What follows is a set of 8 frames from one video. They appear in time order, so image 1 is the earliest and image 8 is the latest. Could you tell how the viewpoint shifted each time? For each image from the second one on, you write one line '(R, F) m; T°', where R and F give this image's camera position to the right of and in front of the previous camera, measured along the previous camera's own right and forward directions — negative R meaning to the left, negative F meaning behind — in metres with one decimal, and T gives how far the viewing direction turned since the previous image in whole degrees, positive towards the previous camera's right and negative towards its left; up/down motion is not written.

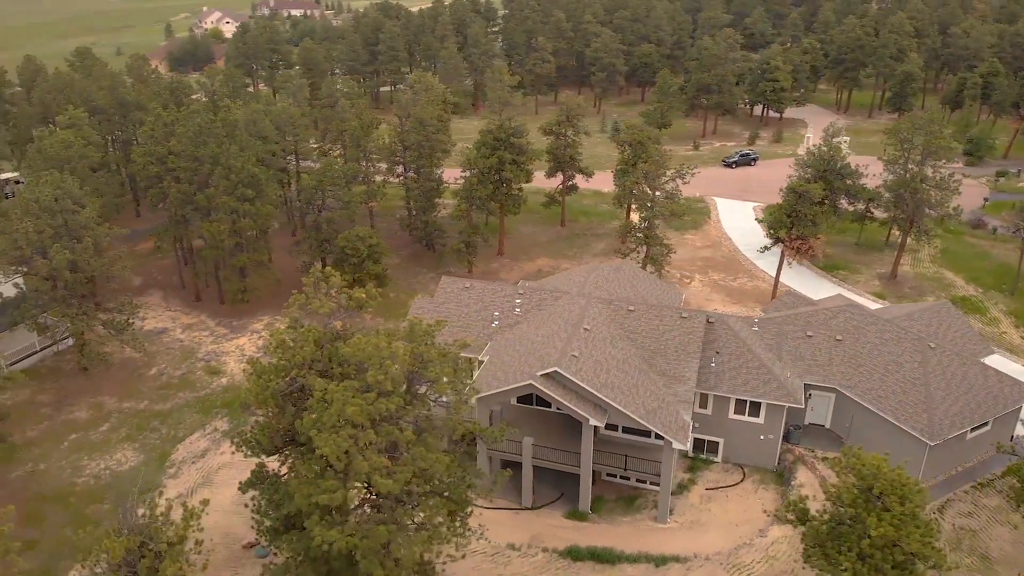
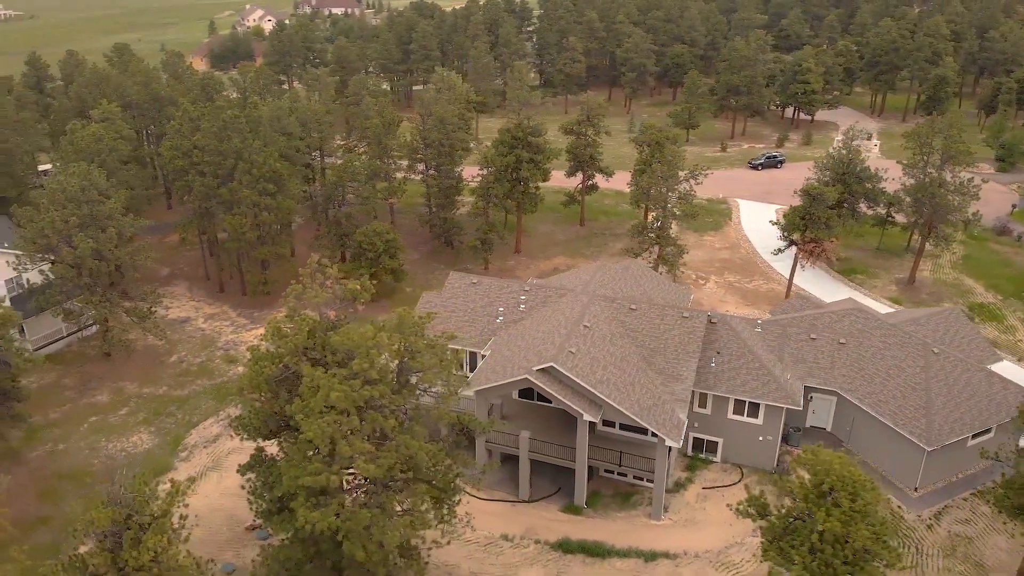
(+1.1, -0.4) m; -3°
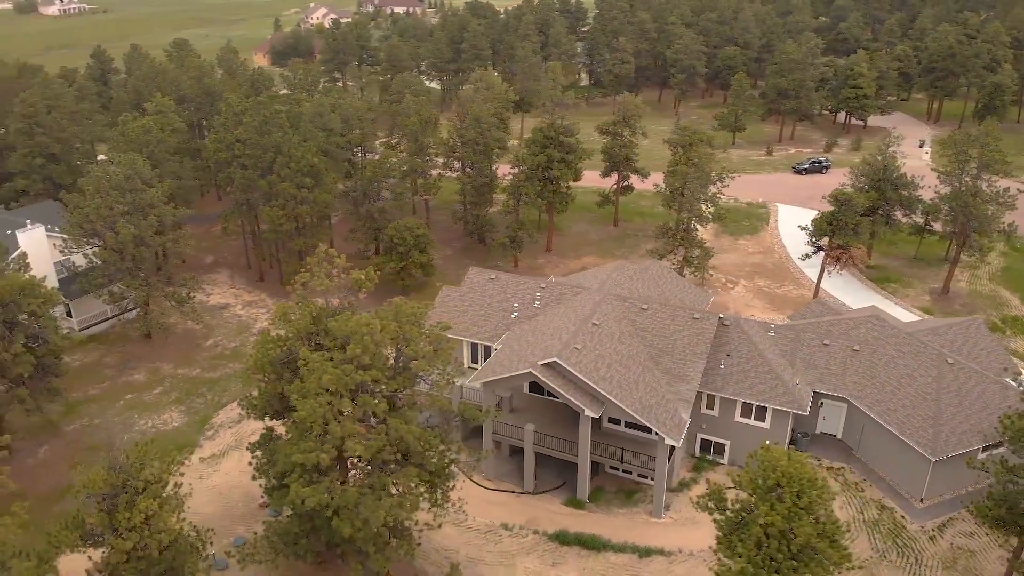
(+1.4, -0.5) m; -4°
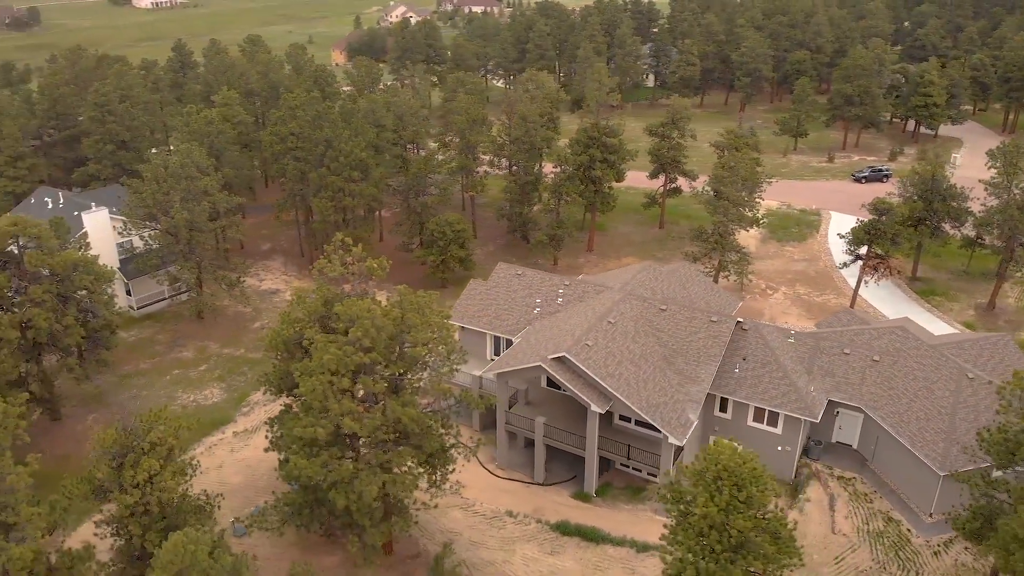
(+1.7, -0.6) m; -5°
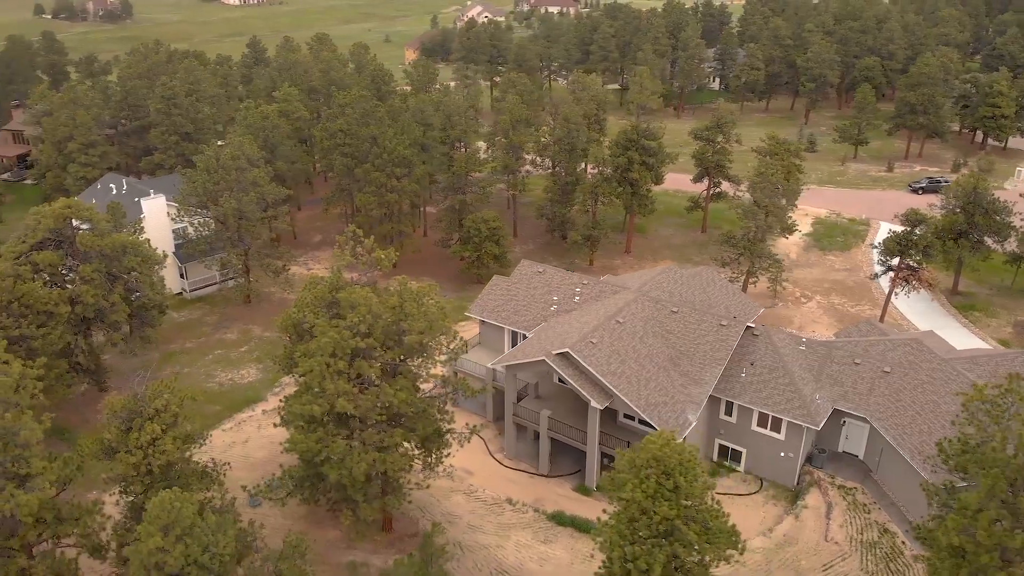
(+2.0, -0.8) m; -5°
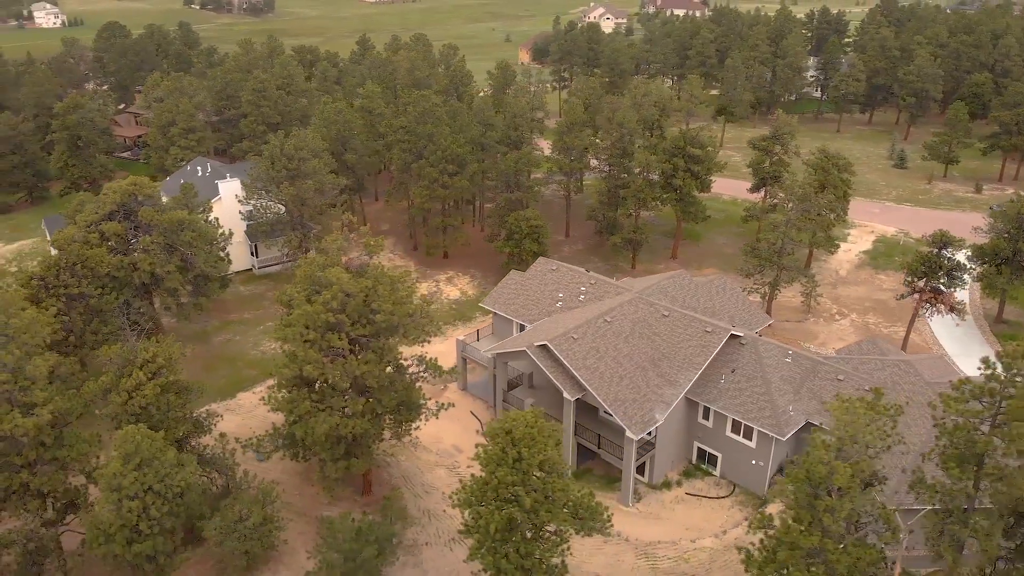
(+4.3, -1.4) m; -8°
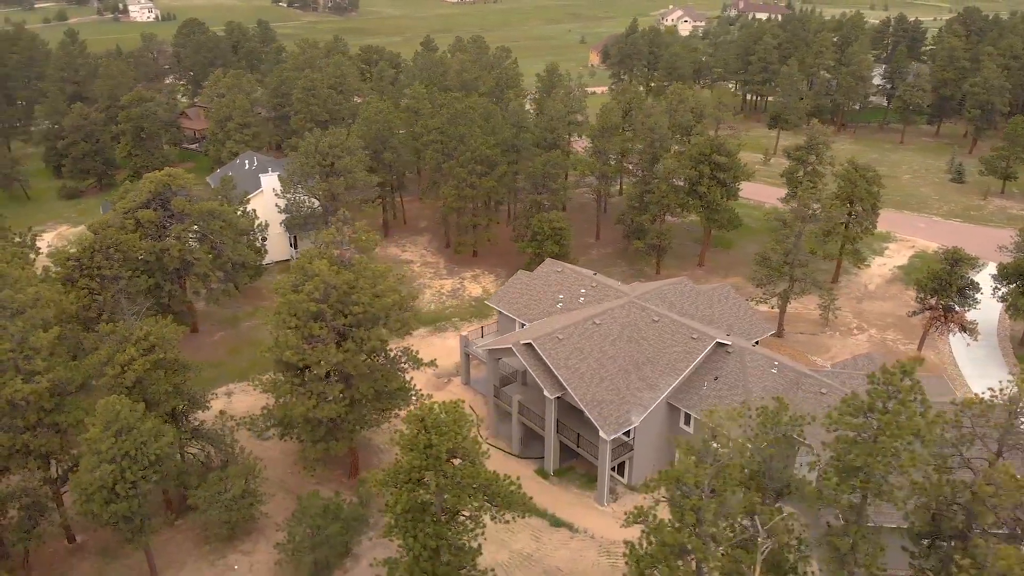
(+3.0, -0.8) m; -5°
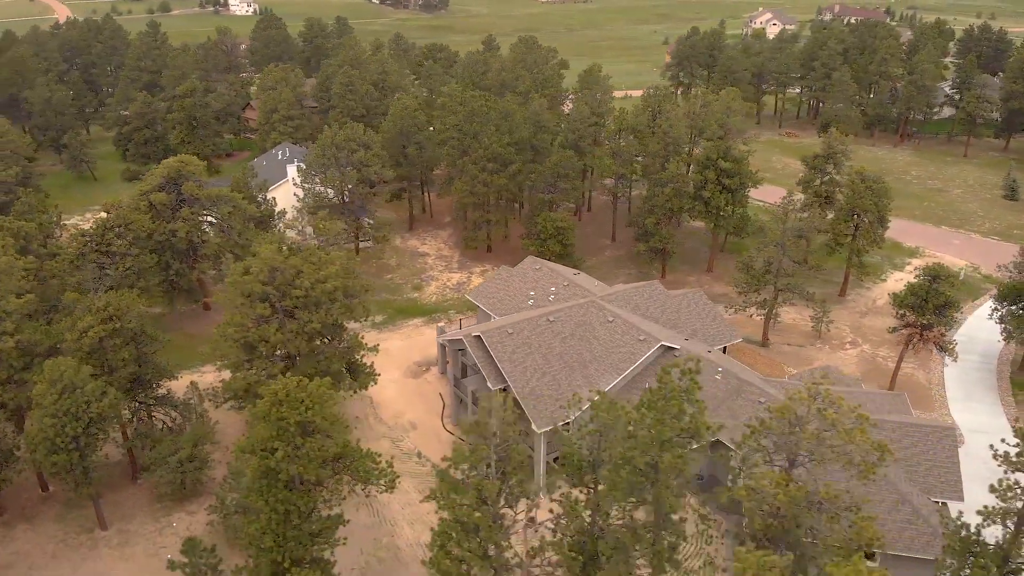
(+4.8, -0.7) m; -6°
